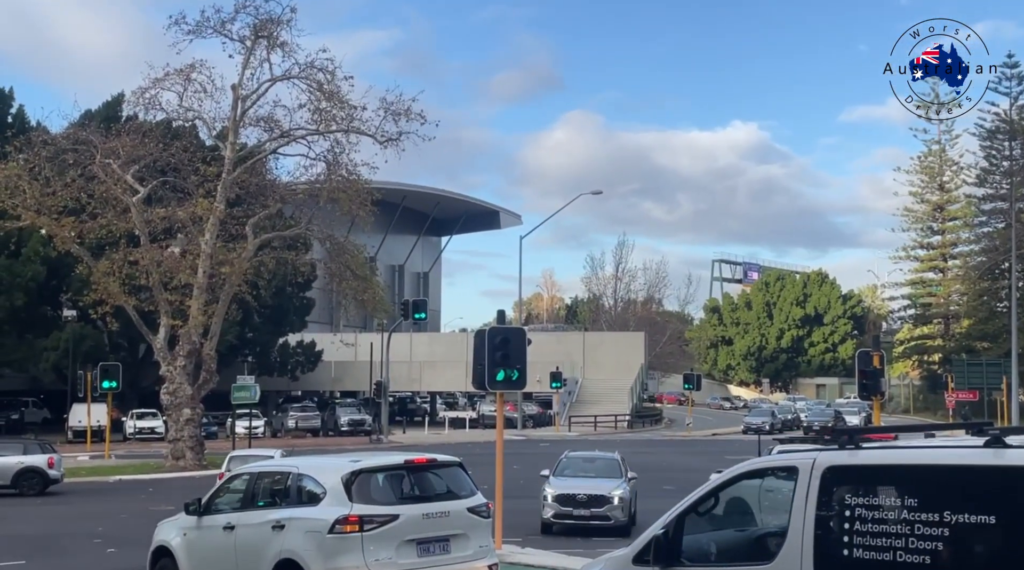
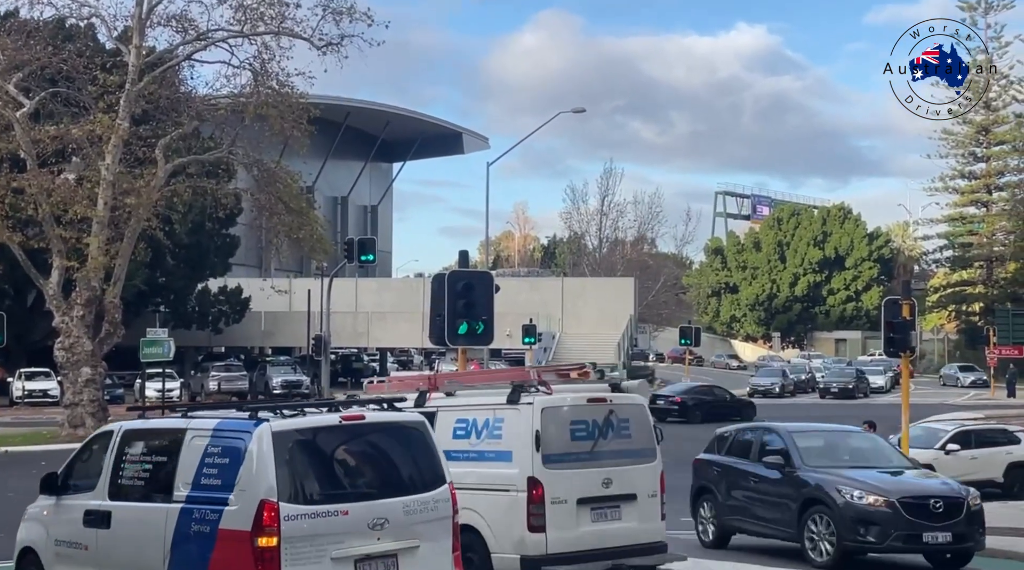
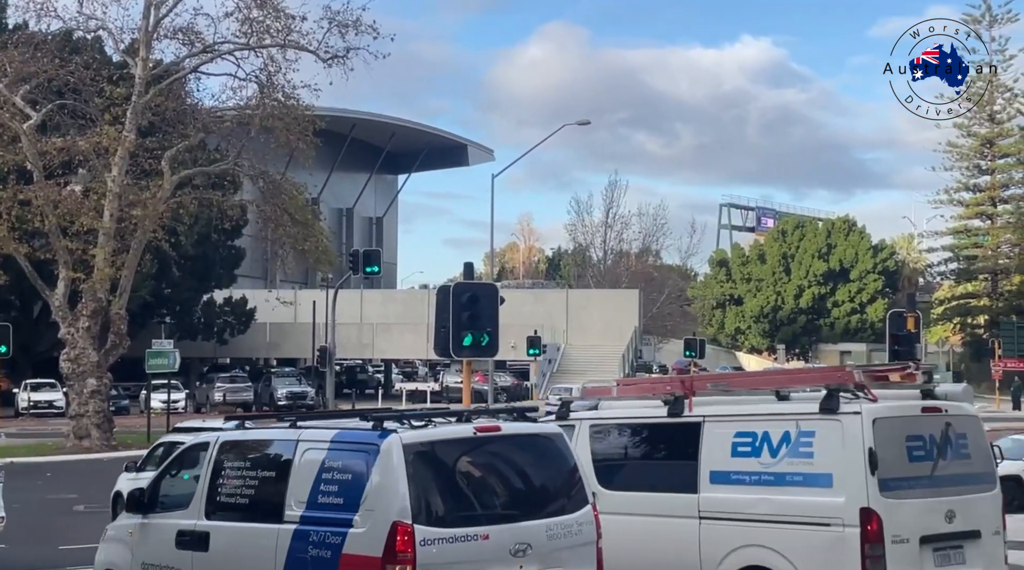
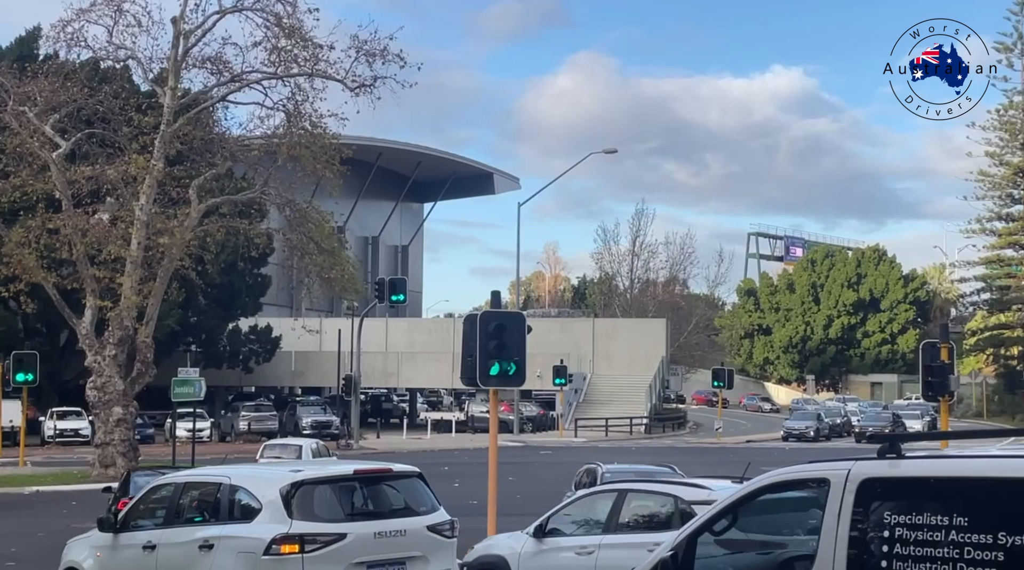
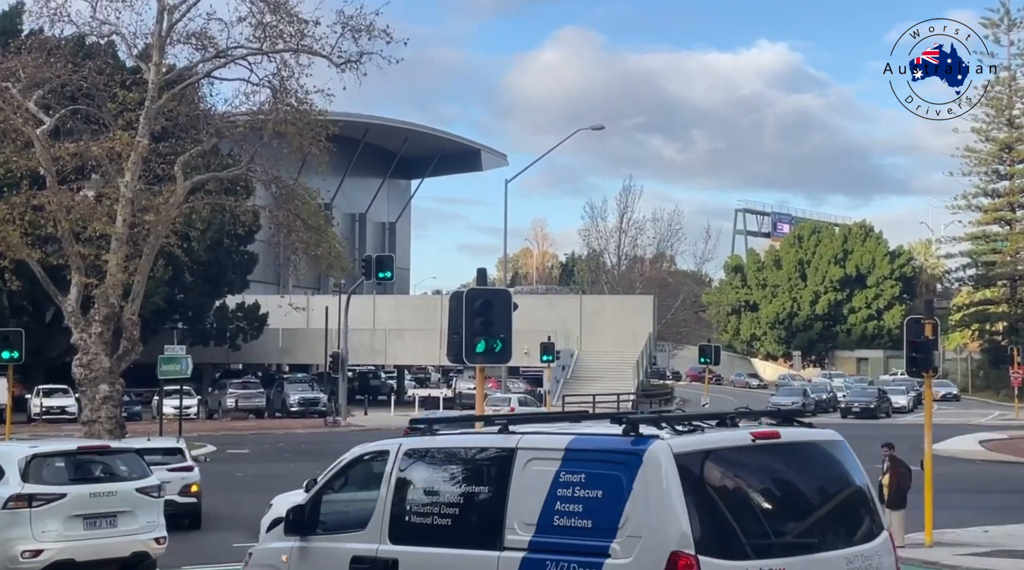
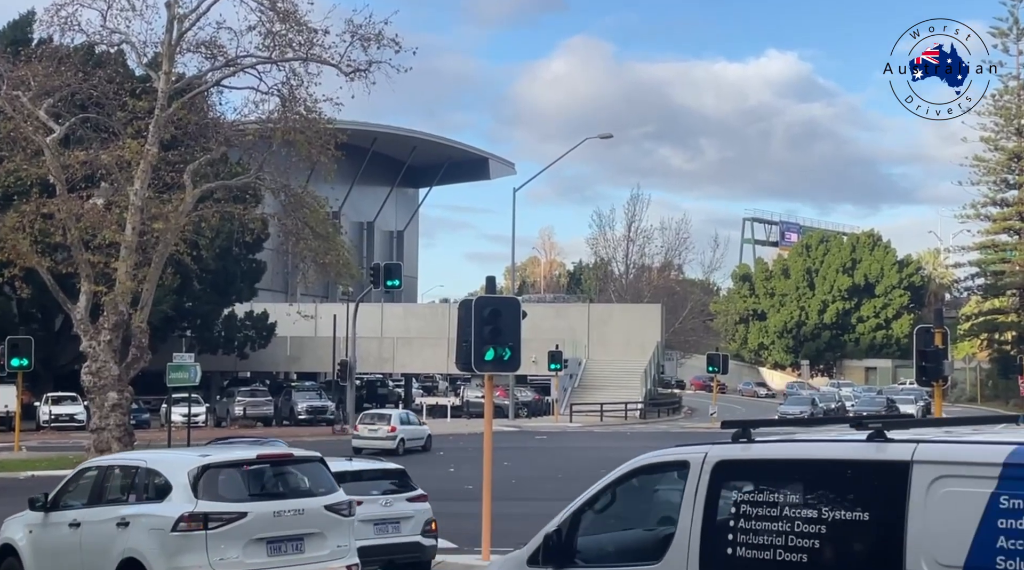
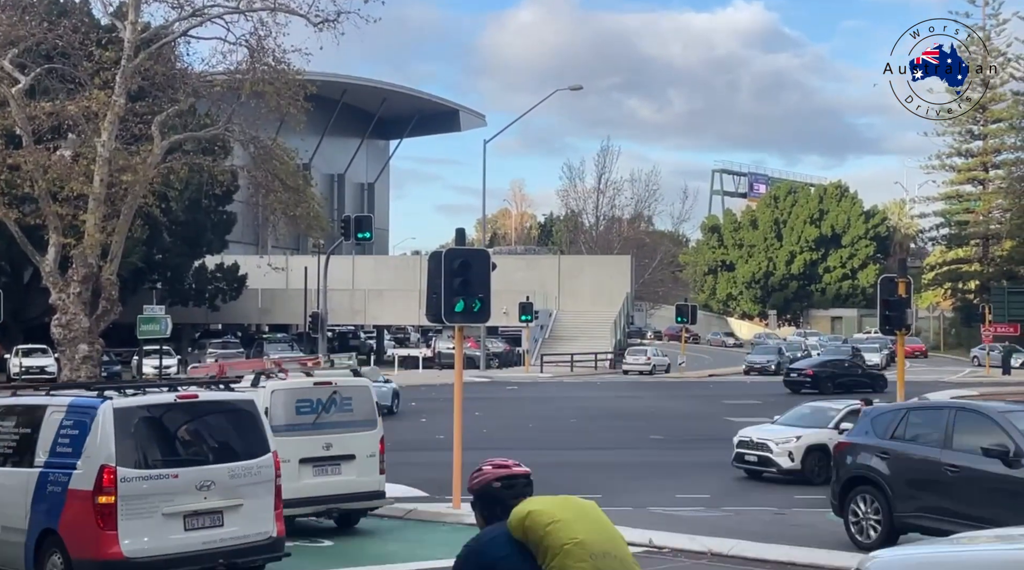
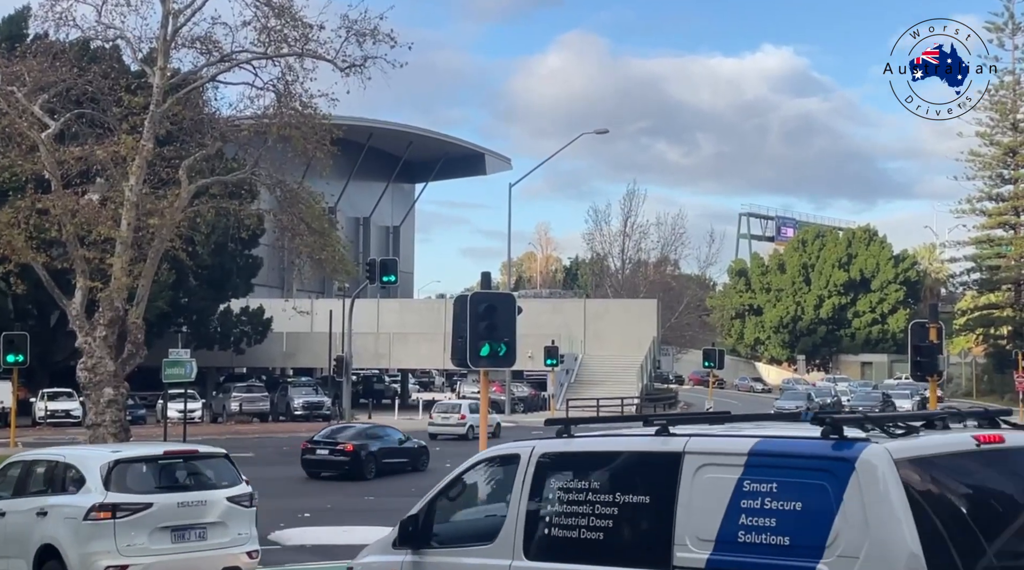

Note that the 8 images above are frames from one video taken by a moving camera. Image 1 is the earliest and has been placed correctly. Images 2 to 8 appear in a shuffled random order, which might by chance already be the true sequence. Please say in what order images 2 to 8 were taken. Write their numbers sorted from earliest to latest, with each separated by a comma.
4, 6, 8, 5, 3, 2, 7
